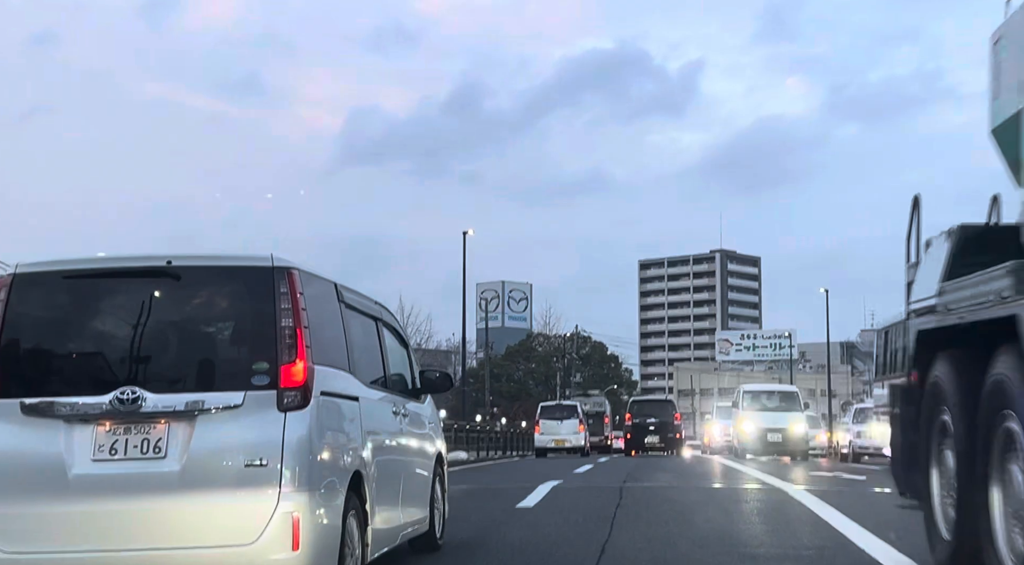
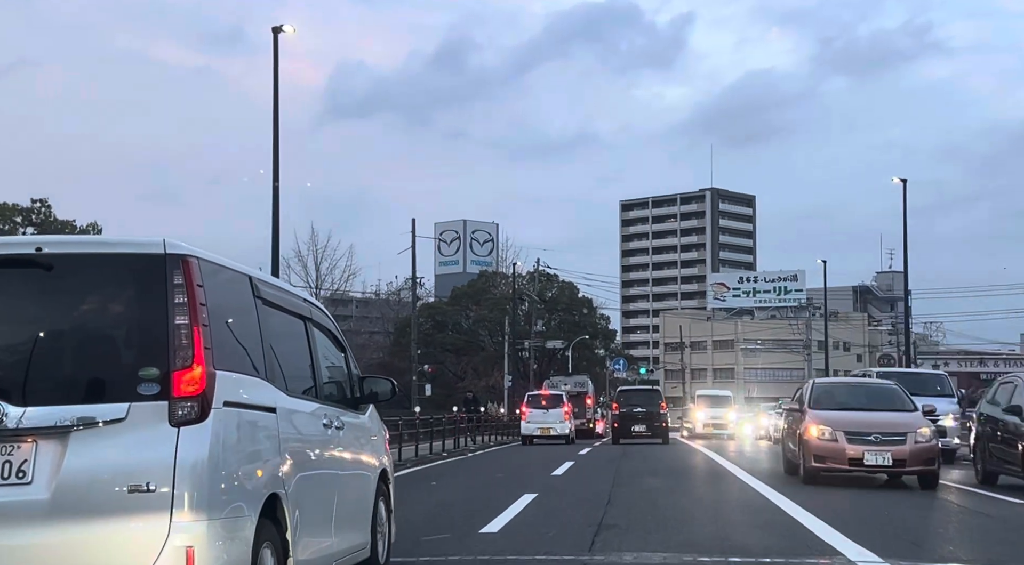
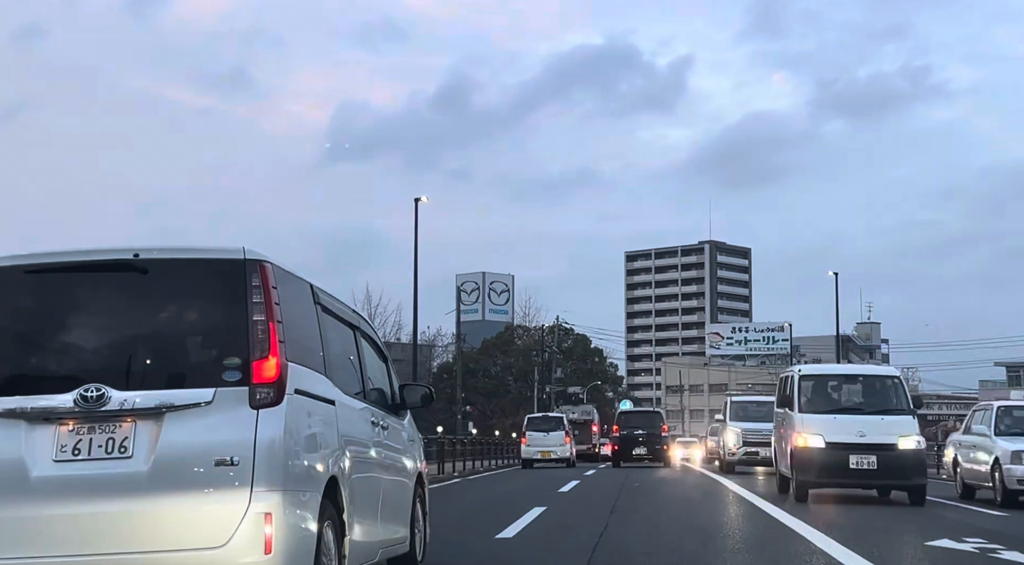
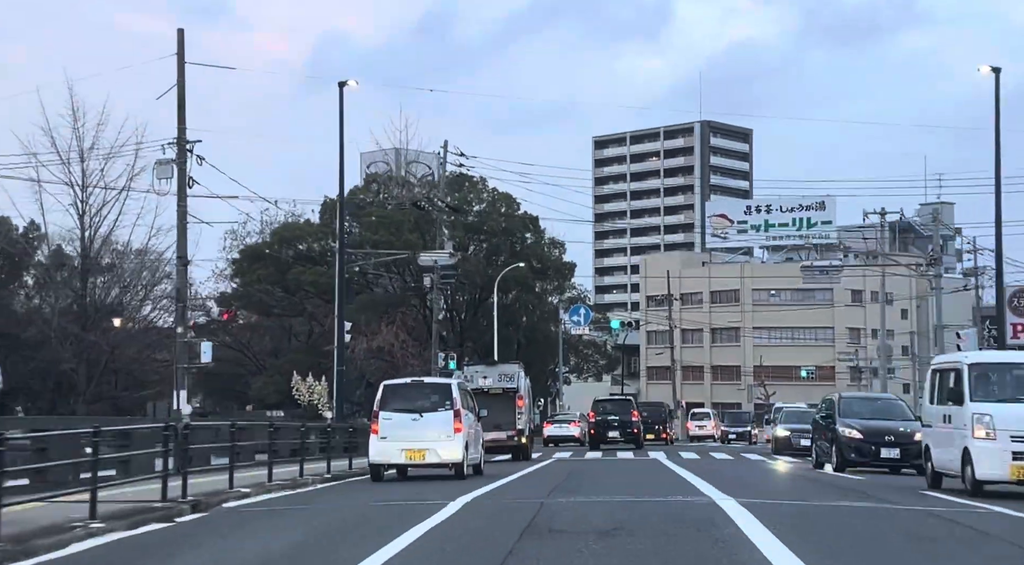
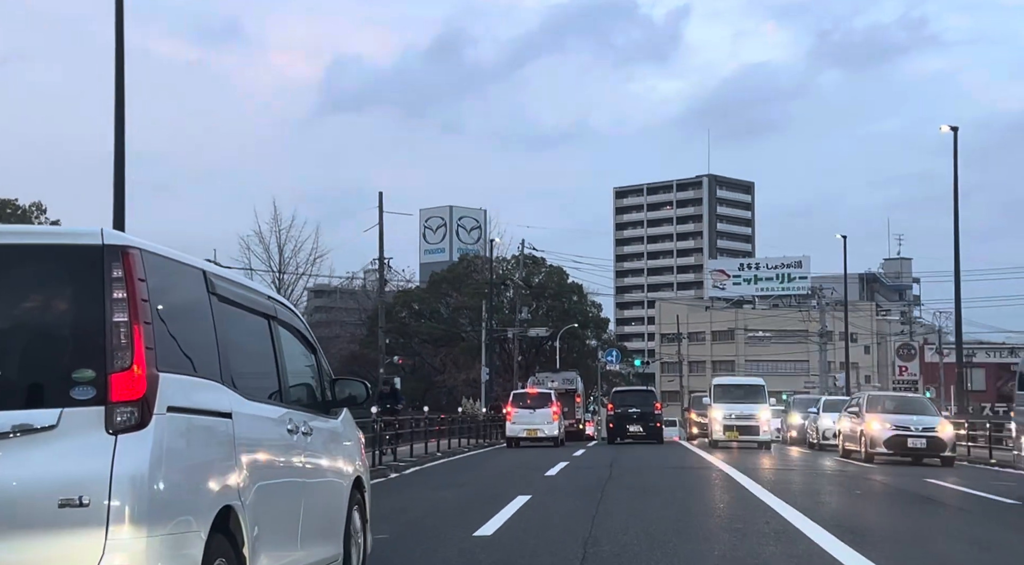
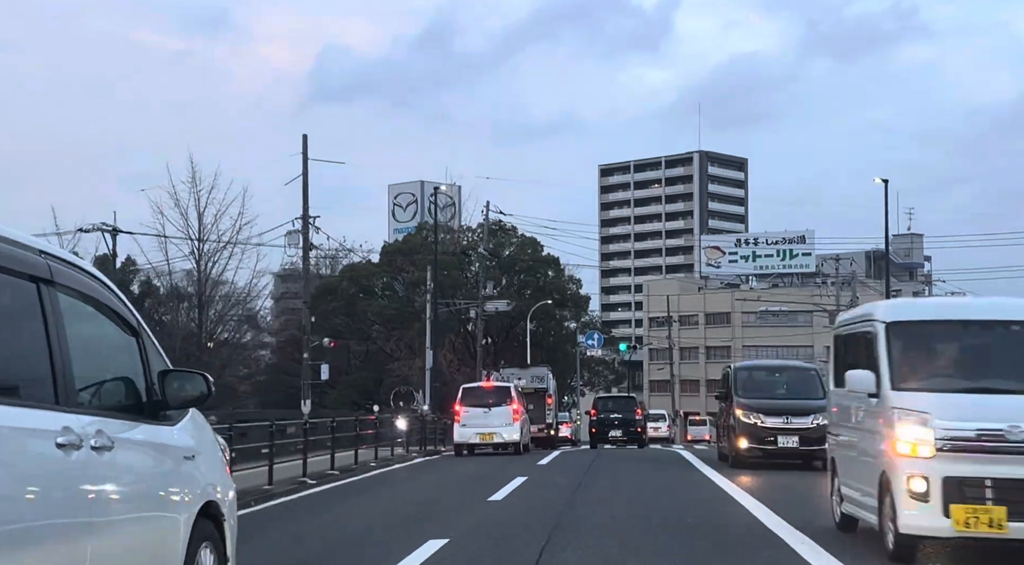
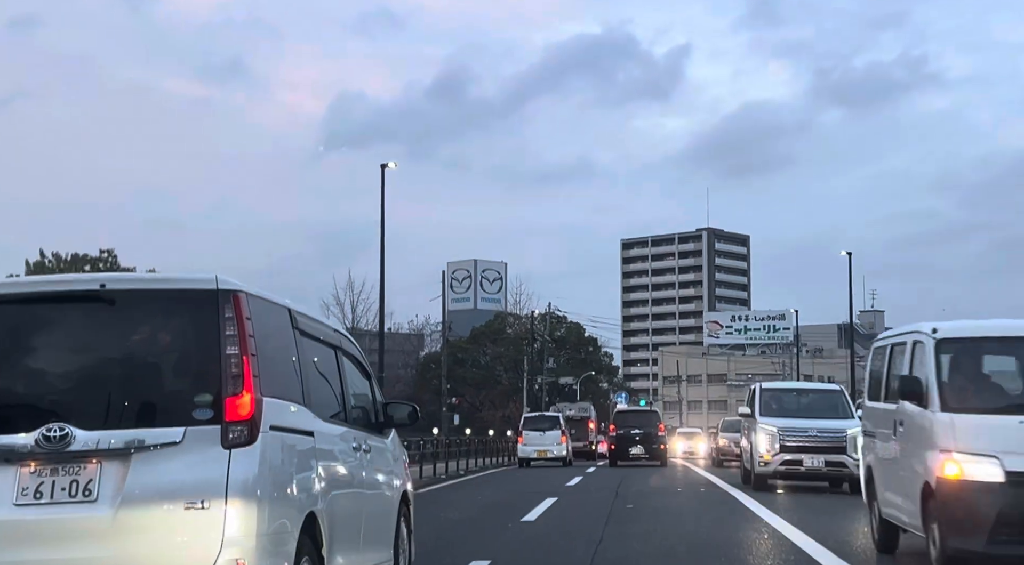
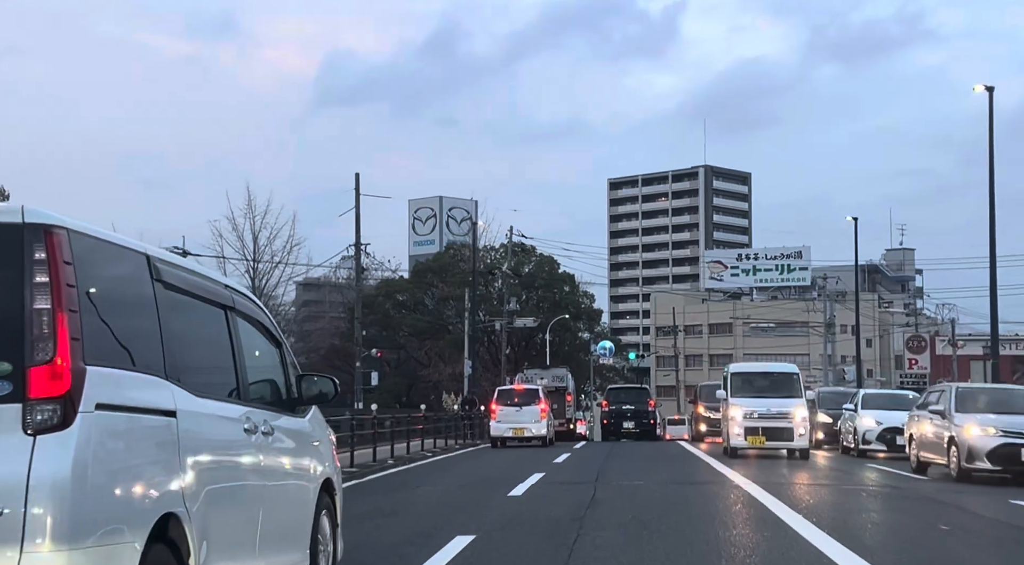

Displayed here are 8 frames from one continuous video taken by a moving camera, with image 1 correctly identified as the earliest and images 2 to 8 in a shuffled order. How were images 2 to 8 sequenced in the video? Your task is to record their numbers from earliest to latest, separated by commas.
3, 7, 2, 5, 8, 6, 4
